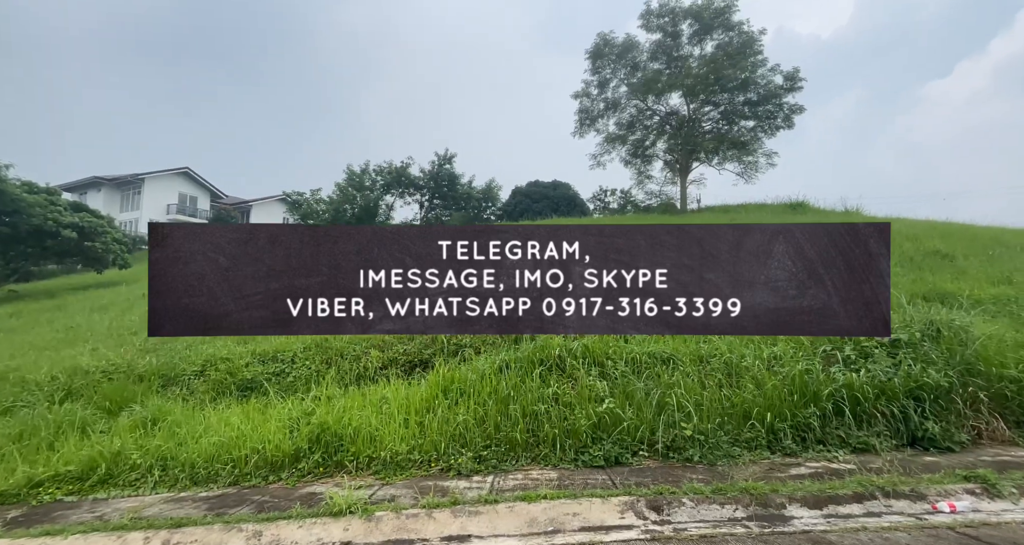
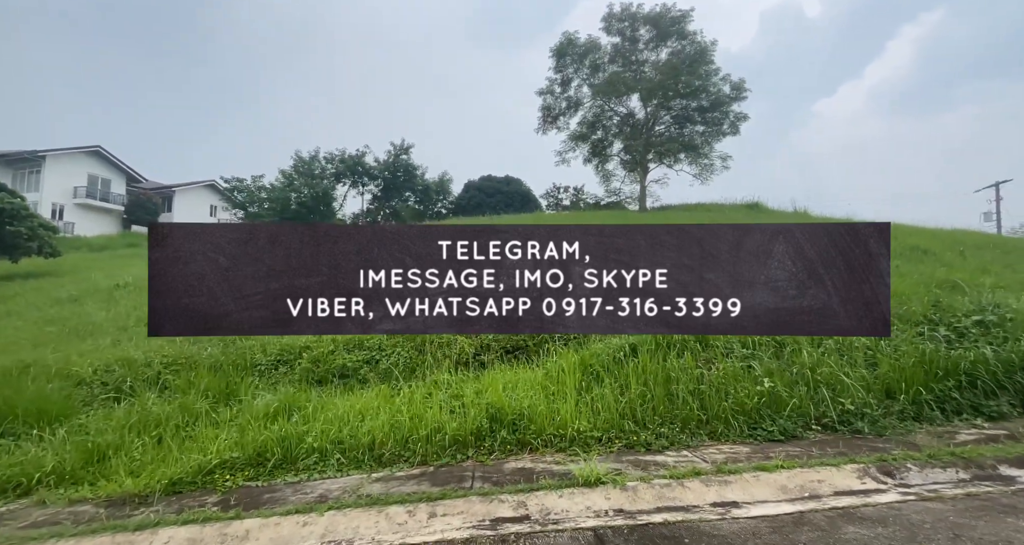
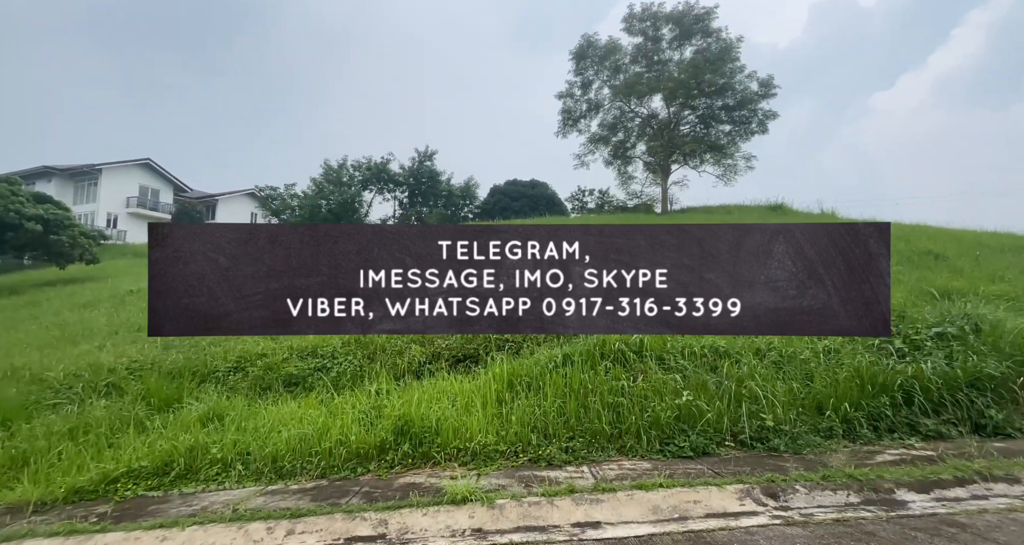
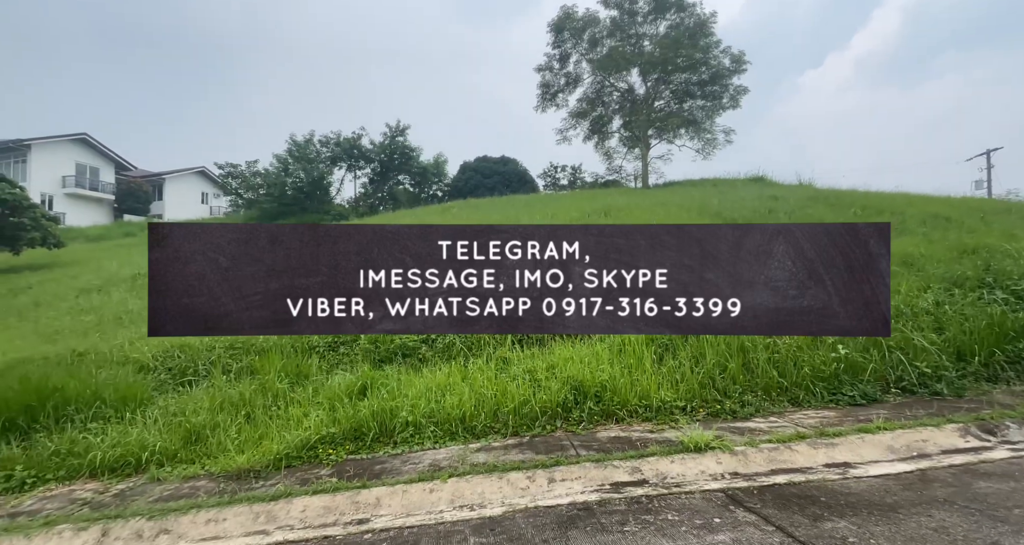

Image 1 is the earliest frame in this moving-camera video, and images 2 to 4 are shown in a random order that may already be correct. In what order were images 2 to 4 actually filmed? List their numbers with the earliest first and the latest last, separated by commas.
3, 2, 4
